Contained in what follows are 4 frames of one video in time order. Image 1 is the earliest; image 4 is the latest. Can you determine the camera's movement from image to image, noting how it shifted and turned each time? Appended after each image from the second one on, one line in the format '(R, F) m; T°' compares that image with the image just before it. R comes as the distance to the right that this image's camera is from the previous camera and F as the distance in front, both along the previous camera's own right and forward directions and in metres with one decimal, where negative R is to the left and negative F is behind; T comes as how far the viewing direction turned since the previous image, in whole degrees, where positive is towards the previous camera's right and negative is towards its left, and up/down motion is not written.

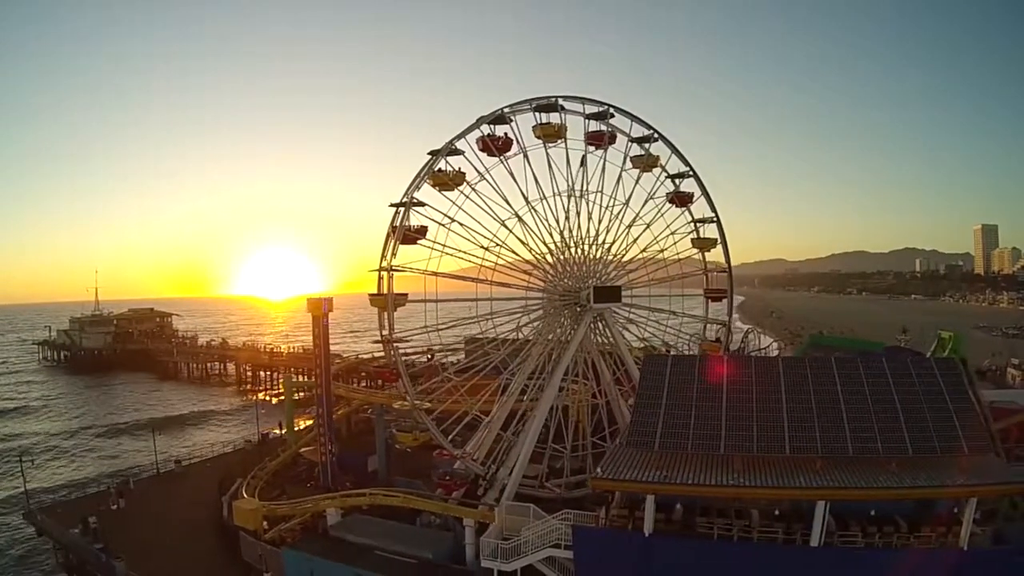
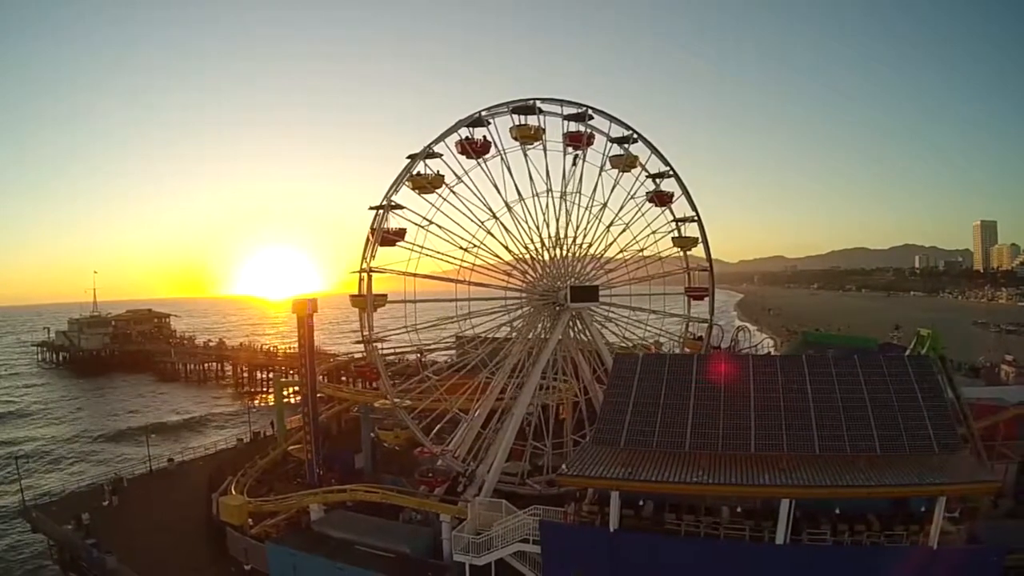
(+1.2, -0.3) m; -1°
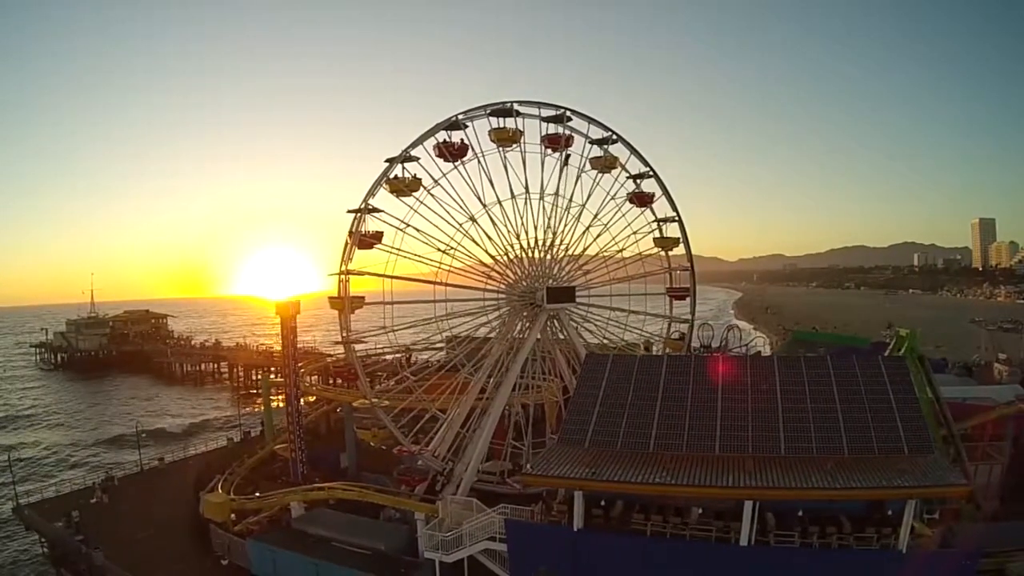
(+1.2, -0.2) m; -1°
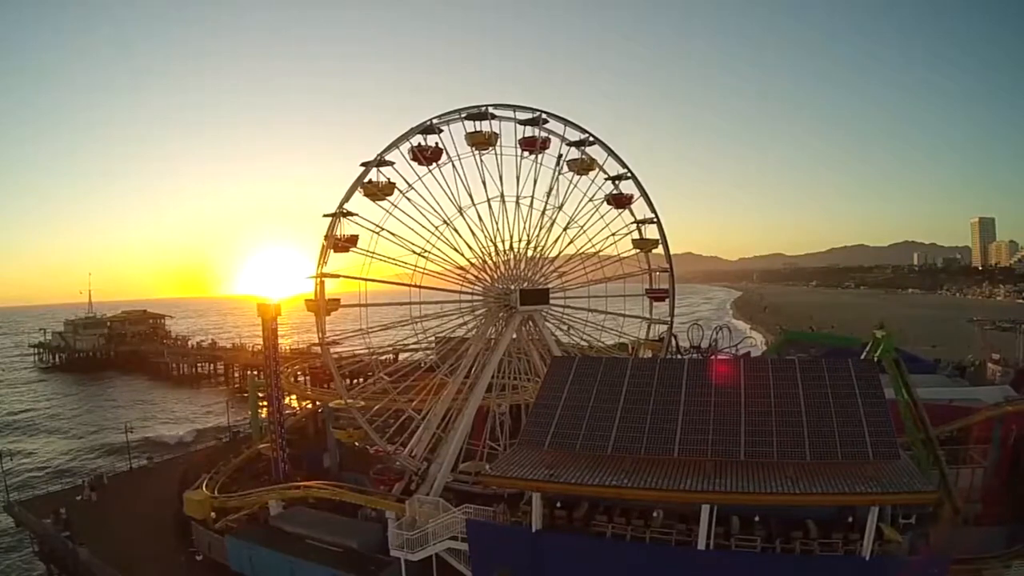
(+1.4, -0.2) m; -2°
